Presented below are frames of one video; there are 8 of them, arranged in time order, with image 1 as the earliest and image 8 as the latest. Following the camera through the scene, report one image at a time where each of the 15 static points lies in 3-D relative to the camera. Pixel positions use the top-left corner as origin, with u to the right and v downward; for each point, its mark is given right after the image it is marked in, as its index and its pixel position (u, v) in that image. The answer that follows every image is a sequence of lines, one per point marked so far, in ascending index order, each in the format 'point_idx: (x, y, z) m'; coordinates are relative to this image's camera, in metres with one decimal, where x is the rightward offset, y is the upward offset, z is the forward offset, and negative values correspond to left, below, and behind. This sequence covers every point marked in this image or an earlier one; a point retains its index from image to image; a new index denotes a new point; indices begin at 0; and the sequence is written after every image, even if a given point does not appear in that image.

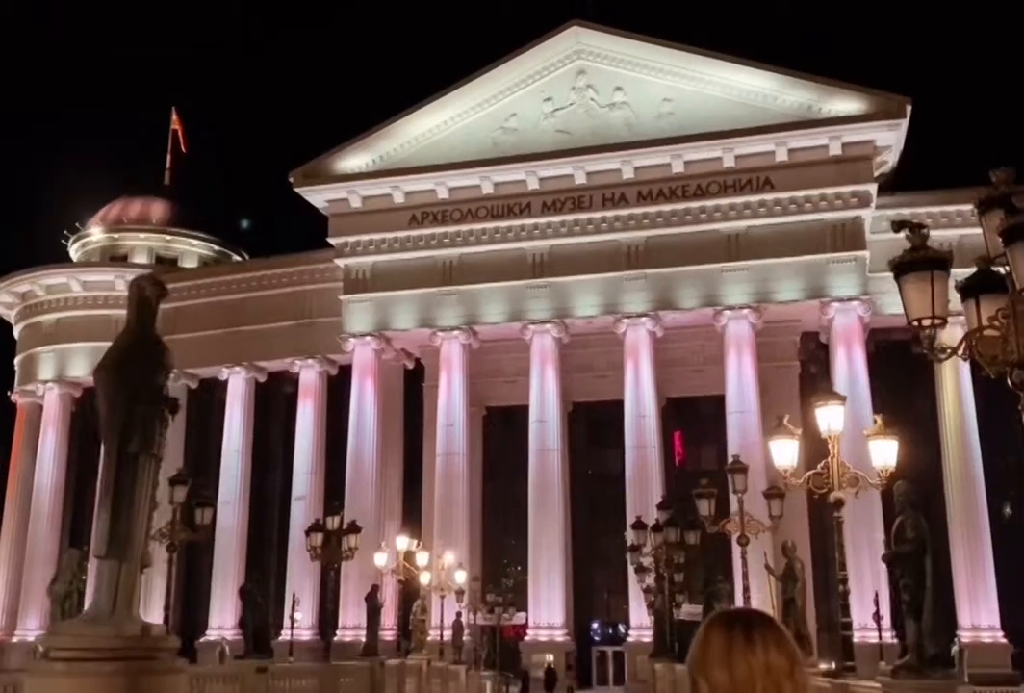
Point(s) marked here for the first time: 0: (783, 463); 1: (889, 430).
0: (+3.9, -1.7, +14.7) m
1: (+5.2, -1.1, +14.3) m
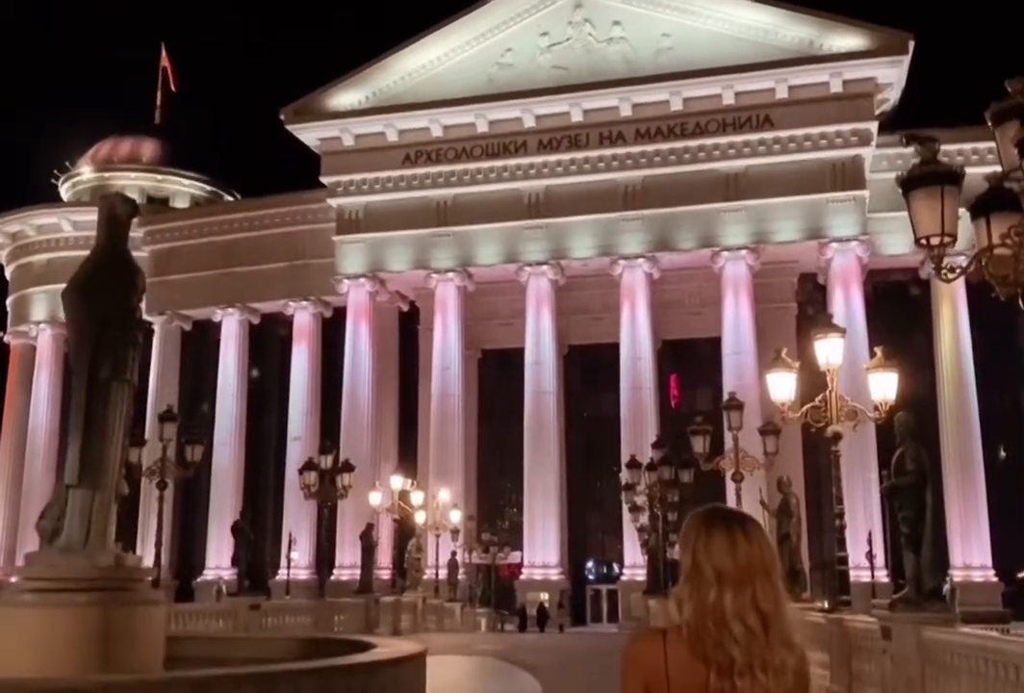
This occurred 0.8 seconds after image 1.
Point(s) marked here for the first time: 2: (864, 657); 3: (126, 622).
0: (+3.8, -0.7, +14.5) m
1: (+5.1, -0.2, +14.0) m
2: (+4.1, -3.6, +12.1) m
3: (-3.5, -2.5, +9.2) m
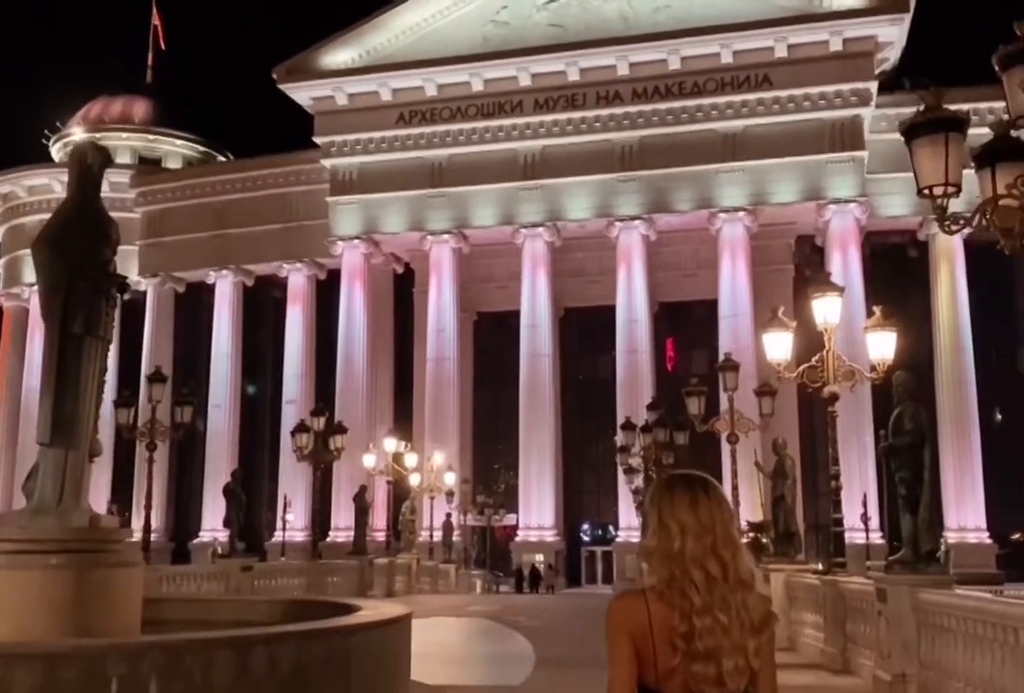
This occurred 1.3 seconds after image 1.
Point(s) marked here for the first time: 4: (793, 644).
0: (+3.7, -0.2, +14.2) m
1: (+5.0, +0.3, +13.7) m
2: (+4.0, -3.1, +12.0) m
3: (-3.6, -2.1, +9.1) m
4: (+4.3, -4.5, +15.7) m
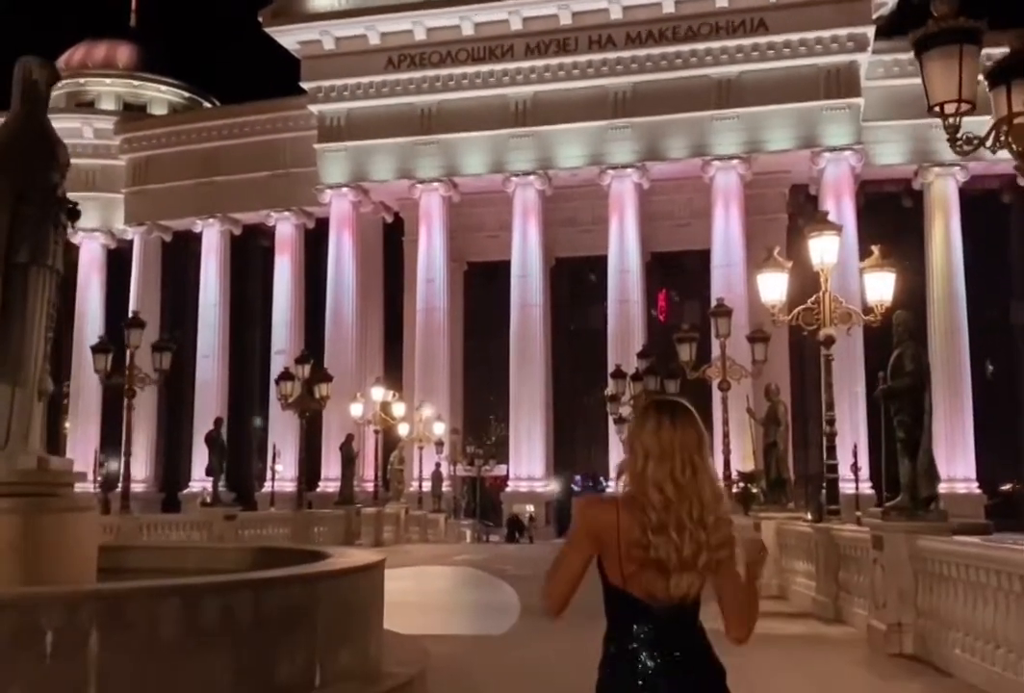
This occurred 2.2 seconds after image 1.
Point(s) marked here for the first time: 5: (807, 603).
0: (+3.5, +0.6, +13.7) m
1: (+4.8, +1.1, +13.2) m
2: (+3.8, -2.5, +11.6) m
3: (-3.7, -1.5, +8.6) m
4: (+4.1, -3.7, +15.4) m
5: (+3.9, -3.4, +13.7) m
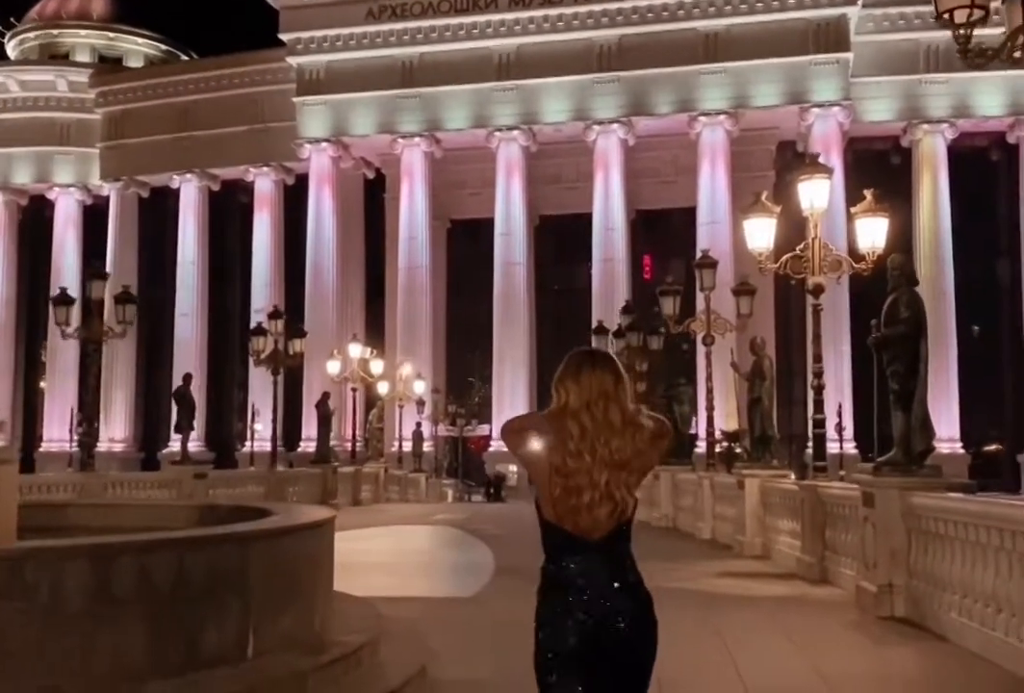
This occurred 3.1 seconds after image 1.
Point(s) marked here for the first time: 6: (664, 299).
0: (+3.1, +1.2, +13.1) m
1: (+4.5, +1.7, +12.6) m
2: (+3.5, -1.9, +11.1) m
3: (-4.0, -1.1, +8.0) m
4: (+3.7, -3.0, +14.9) m
5: (+3.6, -2.8, +13.2) m
6: (+2.9, +0.9, +19.7) m
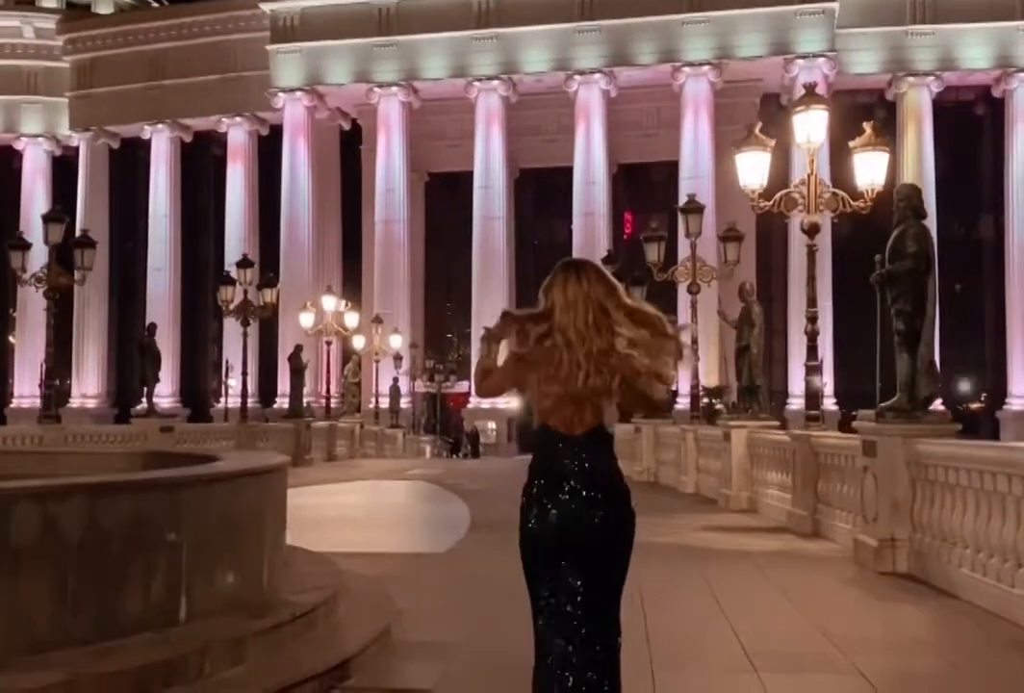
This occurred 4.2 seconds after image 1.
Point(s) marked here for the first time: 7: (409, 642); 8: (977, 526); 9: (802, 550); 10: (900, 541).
0: (+2.9, +1.9, +12.4) m
1: (+4.2, +2.3, +11.8) m
2: (+3.3, -1.3, +10.5) m
3: (-4.2, -0.6, +7.2) m
4: (+3.4, -2.2, +14.4) m
5: (+3.3, -2.1, +12.6) m
6: (+2.5, +1.8, +18.9) m
7: (-0.6, -1.7, +6.0) m
8: (+3.2, -1.2, +7.2) m
9: (+2.8, -2.0, +10.1) m
10: (+3.1, -1.6, +8.4) m
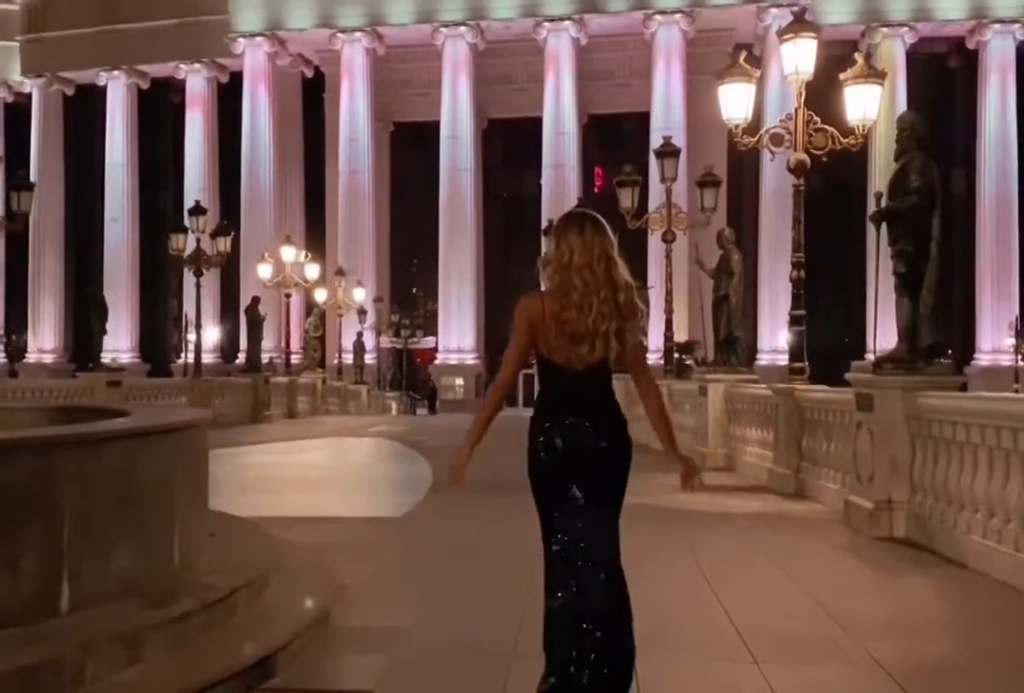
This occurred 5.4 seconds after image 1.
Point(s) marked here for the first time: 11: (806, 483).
0: (+2.5, +2.5, +11.5) m
1: (+3.8, +2.9, +11.0) m
2: (+2.9, -0.8, +9.8) m
3: (-4.4, -0.2, +6.2) m
4: (+2.9, -1.6, +13.7) m
5: (+2.9, -1.5, +11.9) m
6: (+1.9, +2.7, +18.1) m
7: (-0.8, -1.4, +5.2) m
8: (+3.0, -0.9, +6.5) m
9: (+2.5, -1.5, +9.4) m
10: (+2.9, -1.2, +7.7) m
11: (+2.9, -1.3, +10.3) m
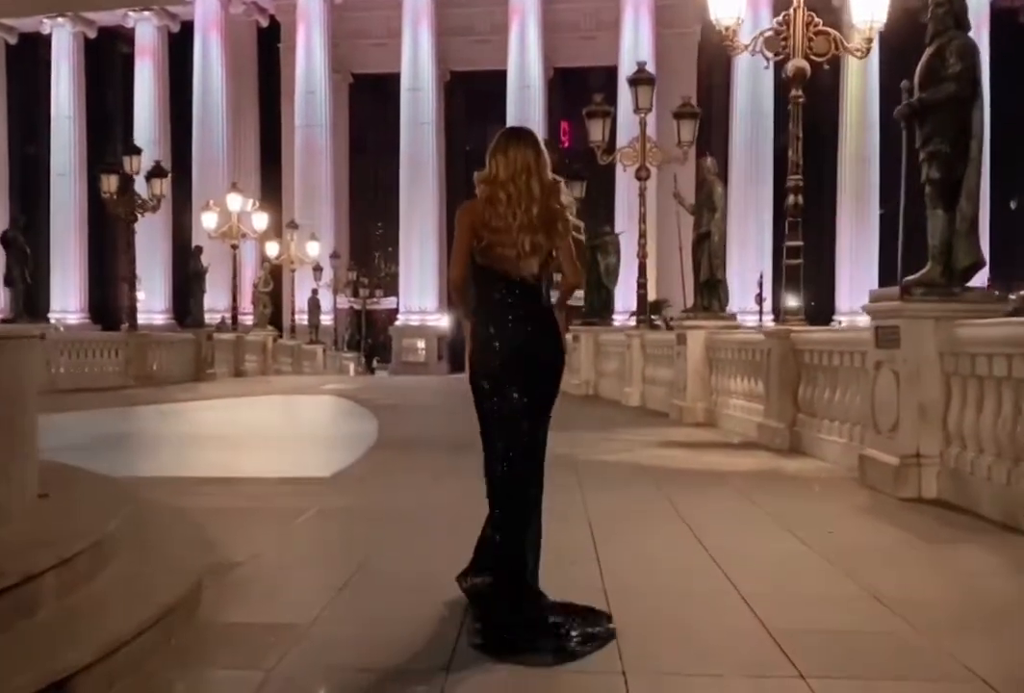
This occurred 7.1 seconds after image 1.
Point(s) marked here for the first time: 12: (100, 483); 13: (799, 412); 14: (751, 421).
0: (+2.0, +3.1, +10.1) m
1: (+3.4, +3.5, +9.6) m
2: (+2.5, -0.3, +8.5) m
3: (-4.7, +0.2, +4.7) m
4: (+2.4, -0.9, +12.4) m
5: (+2.4, -0.9, +10.6) m
6: (+1.2, +3.5, +16.6) m
7: (-1.0, -1.0, +3.8) m
8: (+2.7, -0.4, +5.2) m
9: (+2.1, -1.0, +8.1) m
10: (+2.5, -0.7, +6.4) m
11: (+2.5, -0.8, +9.0) m
12: (-2.3, -0.7, +5.7) m
13: (+2.5, -0.6, +9.1) m
14: (+2.4, -0.8, +10.5) m
